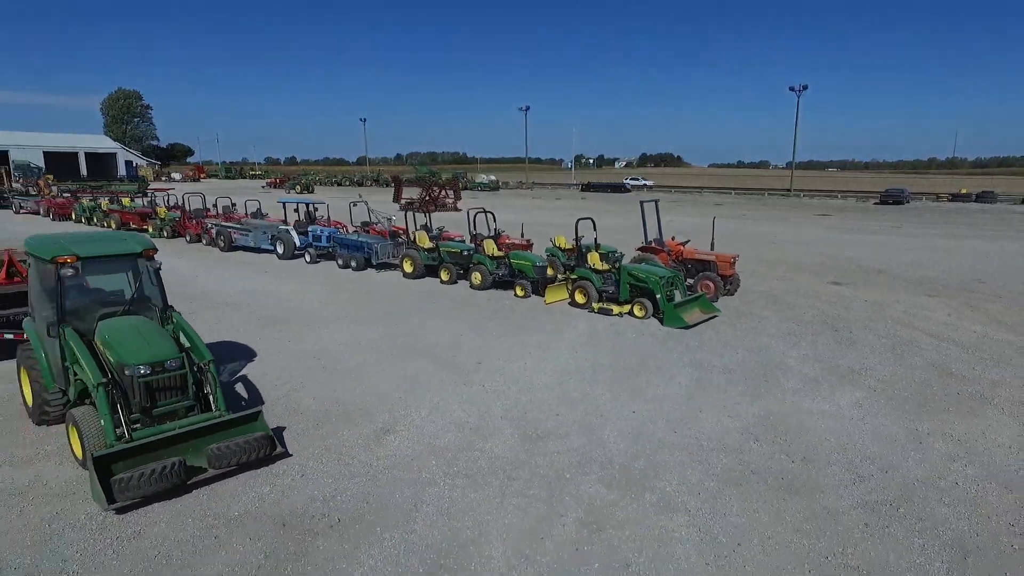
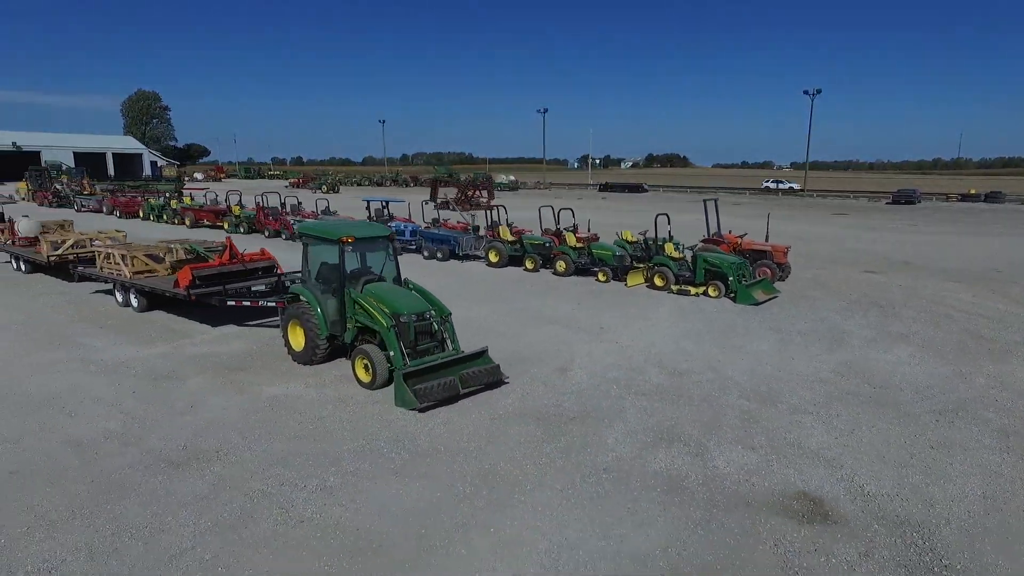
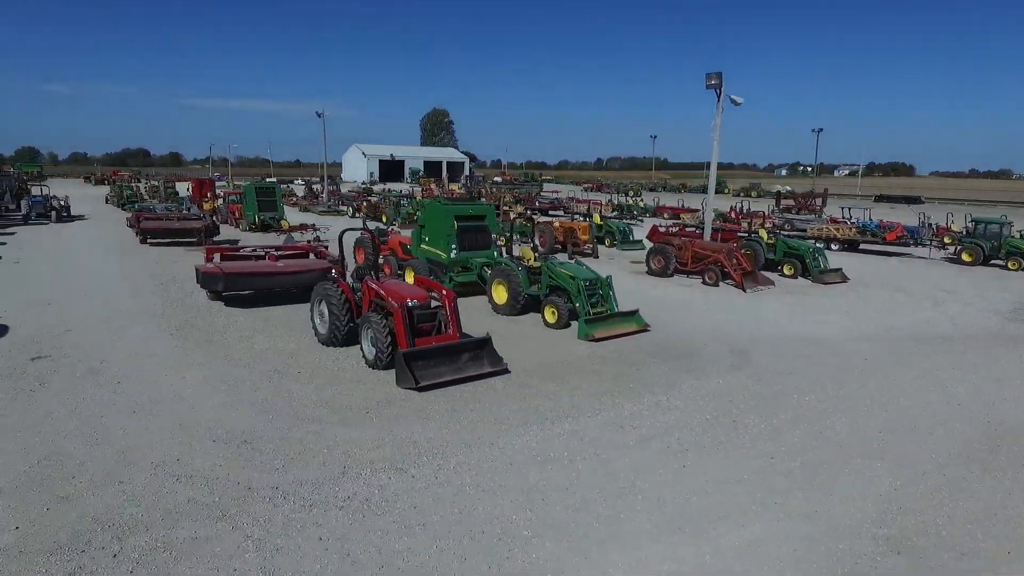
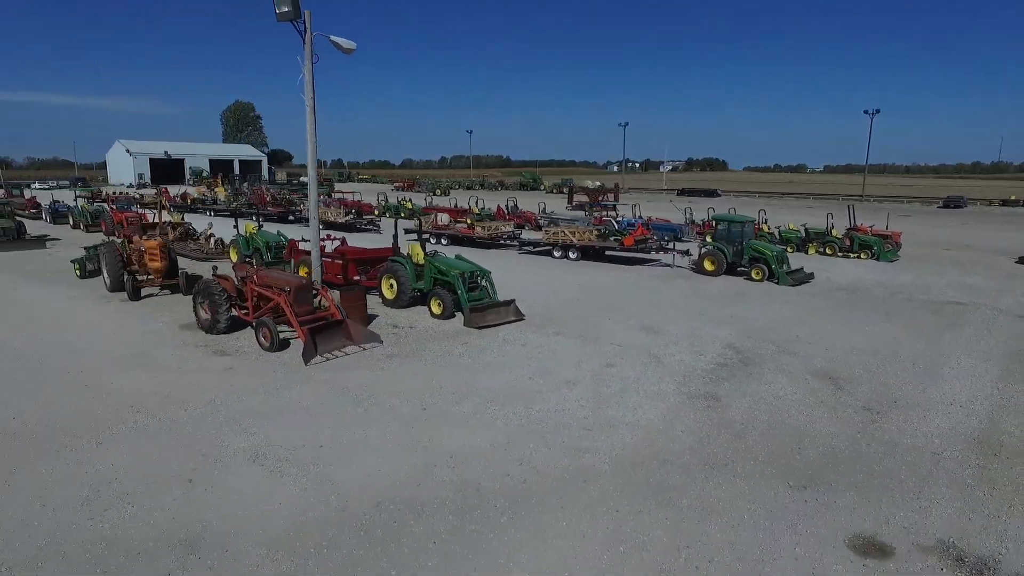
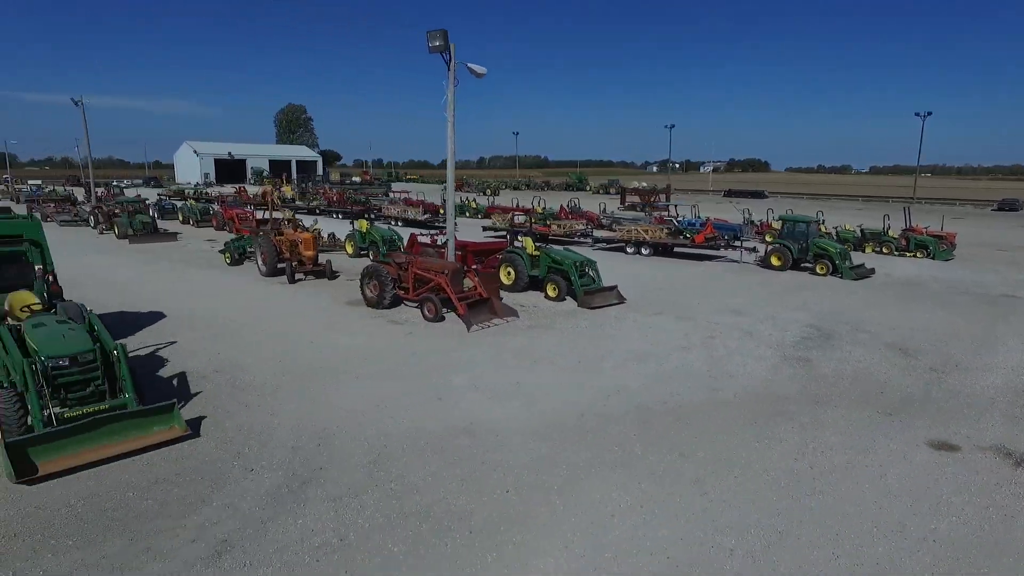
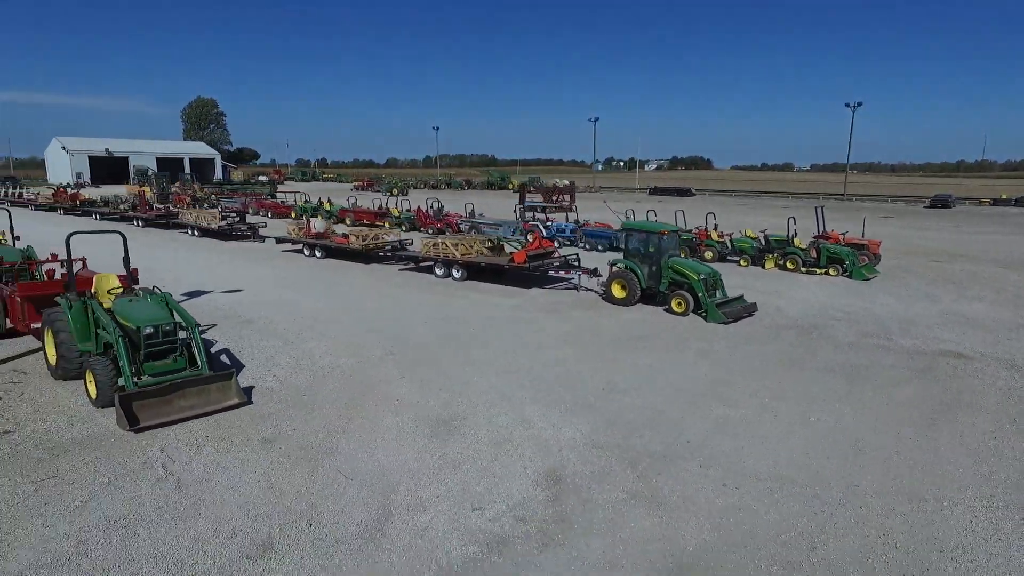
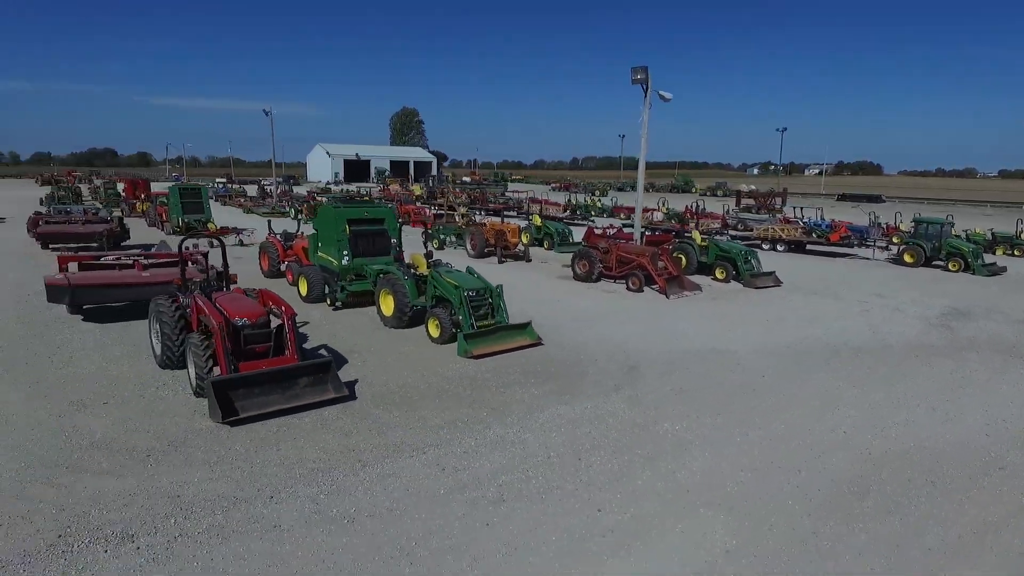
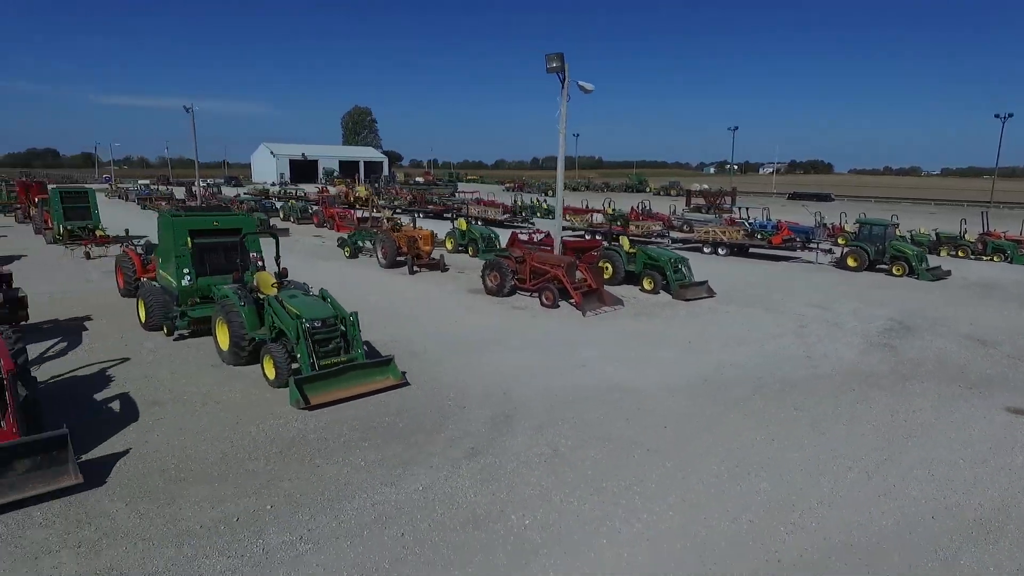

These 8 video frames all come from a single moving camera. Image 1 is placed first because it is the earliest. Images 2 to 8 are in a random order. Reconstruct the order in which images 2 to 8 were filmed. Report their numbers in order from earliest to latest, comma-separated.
2, 6, 4, 5, 8, 7, 3
